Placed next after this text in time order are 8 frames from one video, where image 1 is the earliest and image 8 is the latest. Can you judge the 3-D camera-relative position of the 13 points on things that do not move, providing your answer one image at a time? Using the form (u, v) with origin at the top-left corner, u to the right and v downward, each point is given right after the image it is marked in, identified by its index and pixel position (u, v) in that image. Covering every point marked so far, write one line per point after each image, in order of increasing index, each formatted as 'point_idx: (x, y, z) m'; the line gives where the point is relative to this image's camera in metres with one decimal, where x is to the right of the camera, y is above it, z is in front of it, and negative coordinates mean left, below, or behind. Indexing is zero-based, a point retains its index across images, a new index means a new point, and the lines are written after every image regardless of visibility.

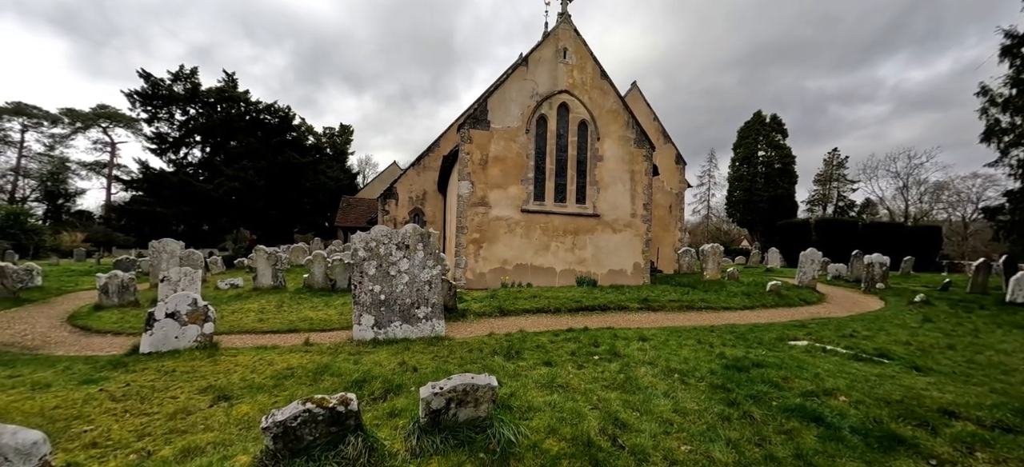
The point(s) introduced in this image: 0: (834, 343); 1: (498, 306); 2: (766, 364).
0: (+5.3, -1.8, +6.9) m
1: (-0.3, -1.7, +9.9) m
2: (+3.3, -1.7, +5.5) m
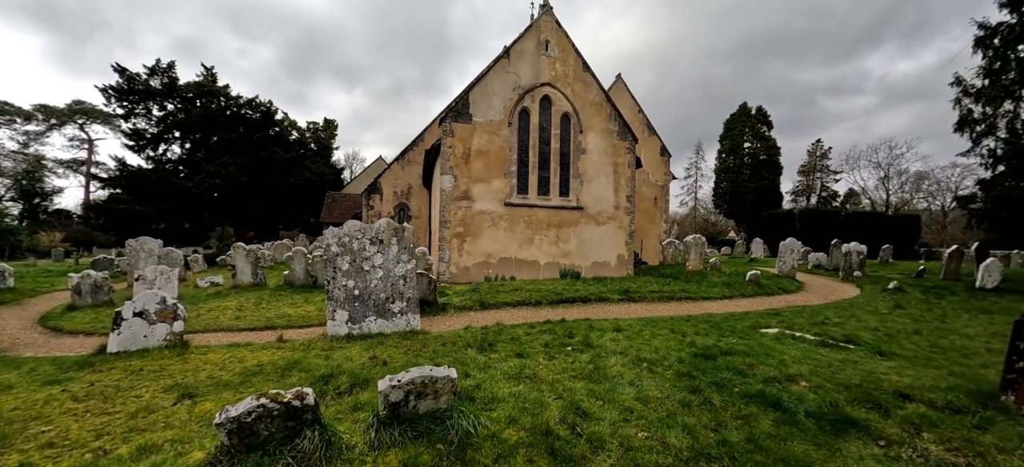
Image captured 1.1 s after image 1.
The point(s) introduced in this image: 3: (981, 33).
0: (+4.9, -1.6, +7.1) m
1: (-0.7, -1.6, +9.9) m
2: (+2.9, -1.6, +5.6) m
3: (+16.8, +7.0, +15.1) m
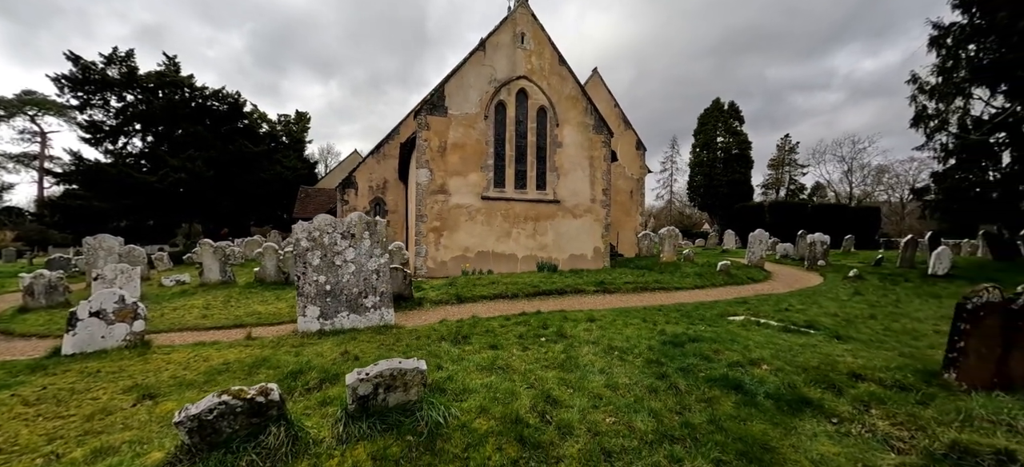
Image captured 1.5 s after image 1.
0: (+4.4, -1.4, +7.3) m
1: (-1.3, -1.4, +9.9) m
2: (+2.6, -1.4, +5.7) m
3: (+15.9, +7.4, +15.8) m
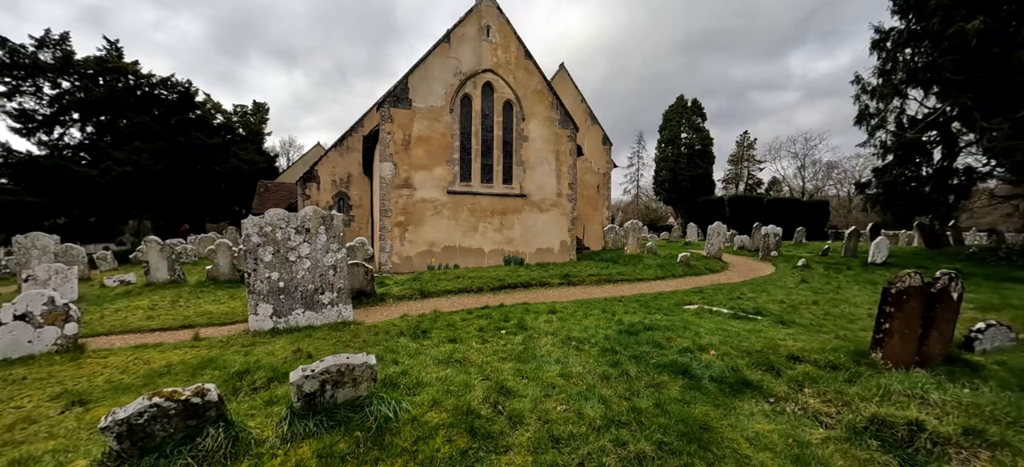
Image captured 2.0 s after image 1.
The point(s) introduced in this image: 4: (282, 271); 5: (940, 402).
0: (+3.8, -1.3, +7.6) m
1: (-2.1, -1.3, +9.8) m
2: (+2.0, -1.3, +5.9) m
3: (+14.5, +7.8, +16.8) m
4: (-3.5, -0.6, +6.4) m
5: (+3.5, -1.4, +3.4) m
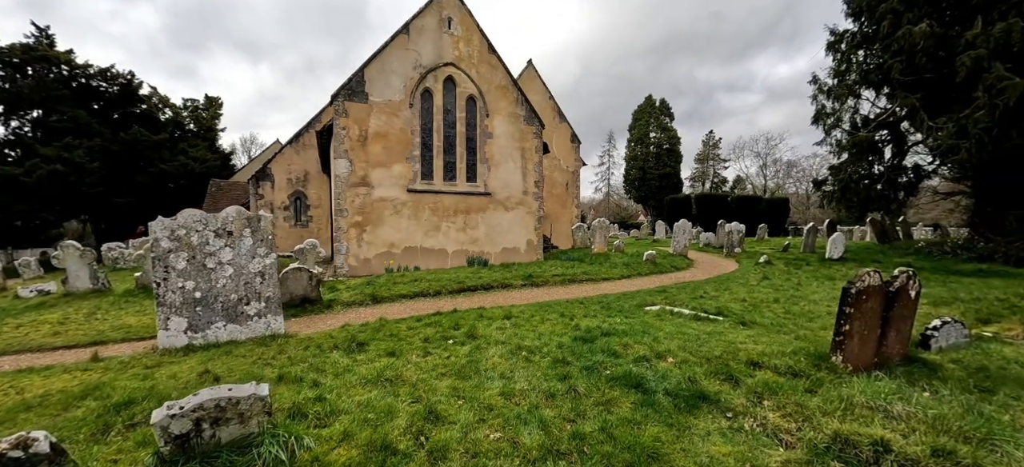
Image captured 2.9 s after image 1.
0: (+3.0, -1.2, +7.4) m
1: (-3.0, -1.3, +9.2) m
2: (+1.3, -1.3, +5.5) m
3: (+13.0, +8.0, +17.2) m
4: (-4.2, -0.6, +5.6) m
5: (+2.9, -1.3, +3.2) m
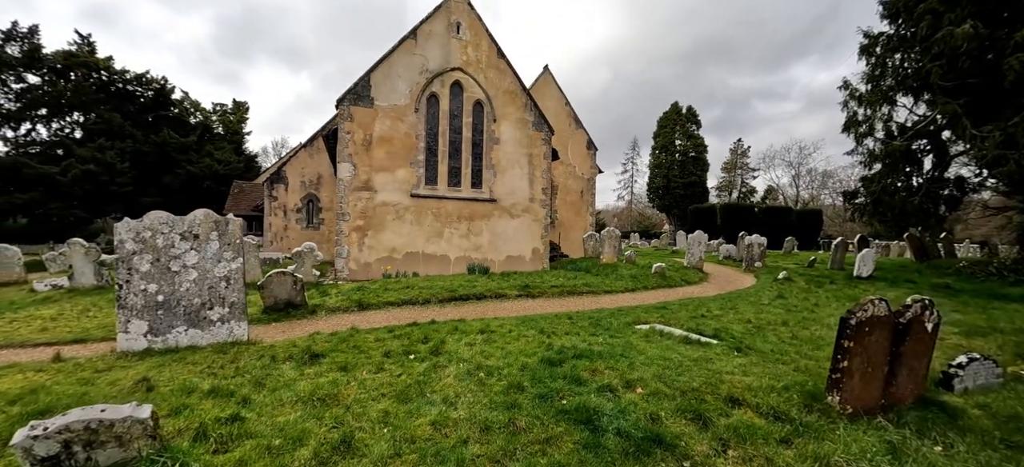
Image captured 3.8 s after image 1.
0: (+2.7, -1.5, +6.8) m
1: (-3.2, -1.4, +8.9) m
2: (+0.9, -1.4, +5.1) m
3: (+13.5, +7.4, +16.1) m
4: (-4.5, -0.6, +5.5) m
5: (+2.4, -1.5, +2.6) m
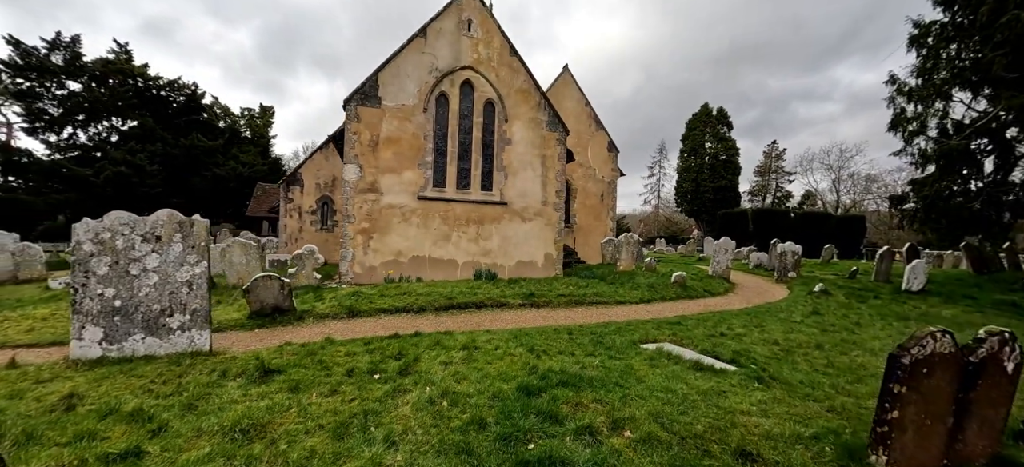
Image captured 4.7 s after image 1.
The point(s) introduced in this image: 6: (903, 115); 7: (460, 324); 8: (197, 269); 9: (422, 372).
0: (+2.5, -1.6, +5.9) m
1: (-3.2, -1.5, +8.5) m
2: (+0.7, -1.5, +4.3) m
3: (+14.0, +7.0, +14.6) m
4: (-4.7, -0.6, +5.1) m
5: (+2.0, -1.6, +1.8) m
6: (+14.0, +4.3, +15.2) m
7: (-0.9, -1.6, +7.4) m
8: (-4.0, -0.4, +5.4) m
9: (-1.0, -1.5, +4.7) m
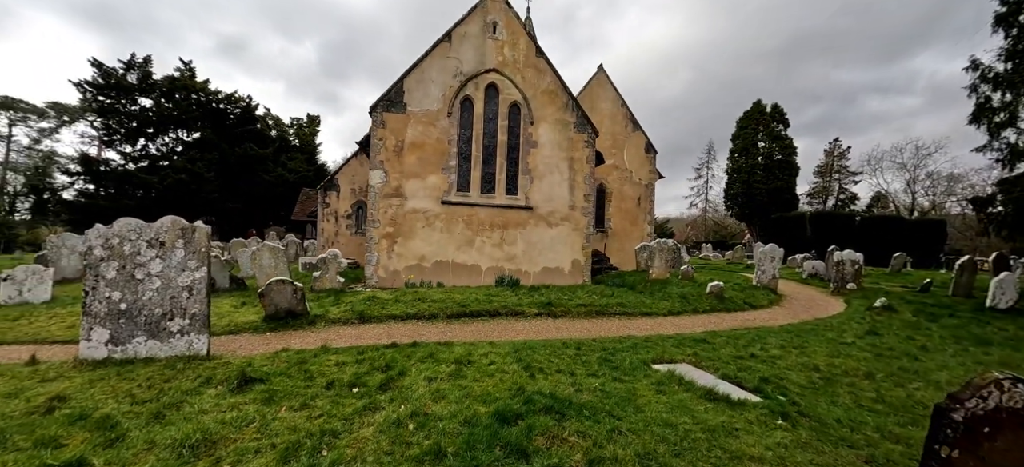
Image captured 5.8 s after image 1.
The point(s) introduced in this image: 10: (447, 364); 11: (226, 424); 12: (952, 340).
0: (+2.5, -1.7, +5.3) m
1: (-2.9, -1.5, +8.4) m
2: (+0.5, -1.6, +3.9) m
3: (+14.9, +6.8, +12.8) m
4: (-4.8, -0.7, +5.2) m
5: (+1.5, -1.6, +1.2) m
6: (+14.9, +4.0, +13.3) m
7: (-0.8, -1.7, +7.1) m
8: (-4.0, -0.5, +5.4) m
9: (-1.1, -1.6, +4.4) m
10: (-0.8, -1.6, +5.2) m
11: (-2.3, -1.6, +3.5) m
12: (+7.6, -1.8, +7.3) m
